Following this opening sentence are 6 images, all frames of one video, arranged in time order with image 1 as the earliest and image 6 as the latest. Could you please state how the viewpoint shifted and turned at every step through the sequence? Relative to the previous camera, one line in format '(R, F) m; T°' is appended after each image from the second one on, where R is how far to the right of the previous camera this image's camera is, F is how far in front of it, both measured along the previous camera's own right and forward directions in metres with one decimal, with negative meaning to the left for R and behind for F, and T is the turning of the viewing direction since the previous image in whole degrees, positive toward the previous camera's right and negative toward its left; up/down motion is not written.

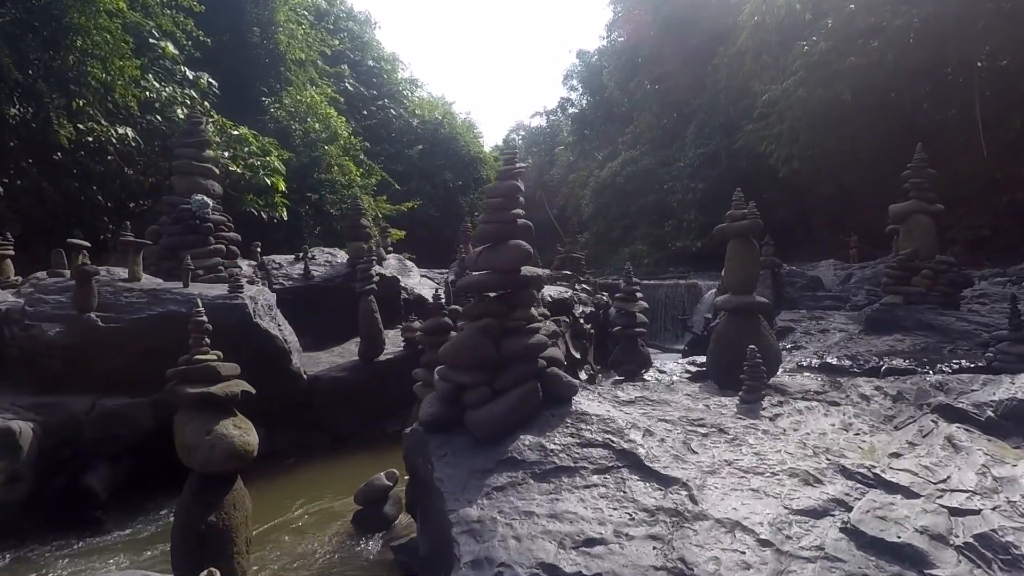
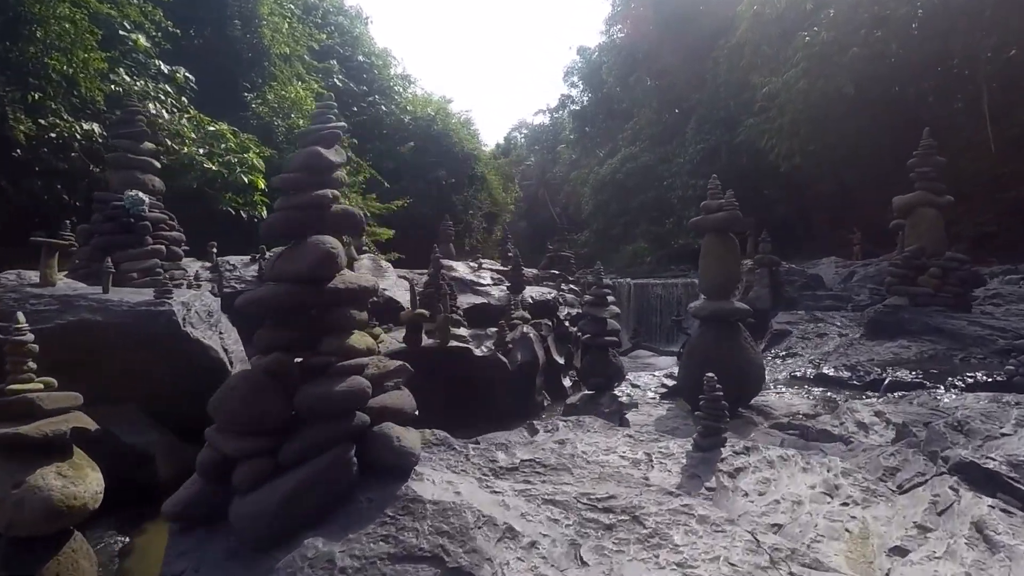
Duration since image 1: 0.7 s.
(+0.4, +0.5) m; 0°
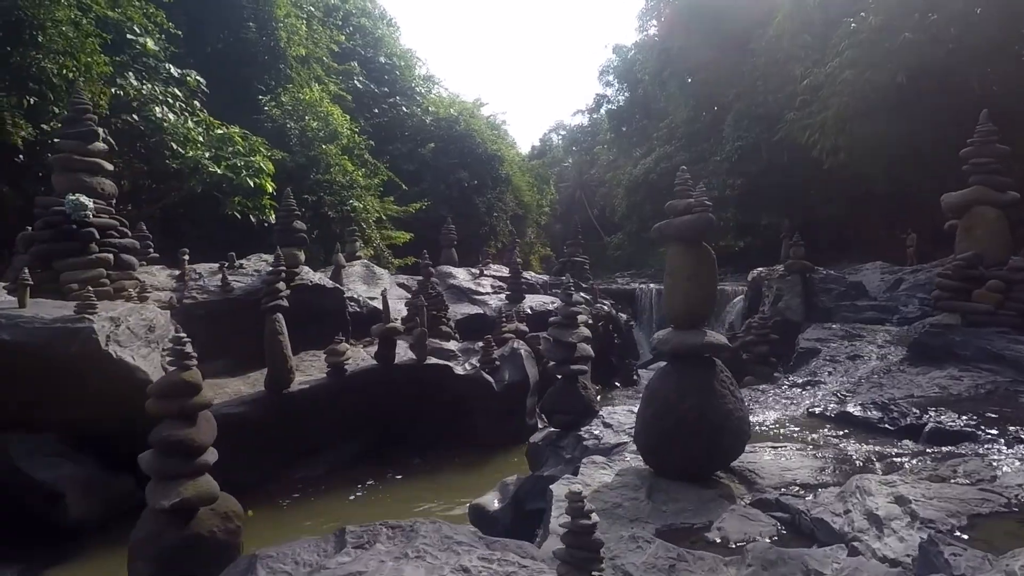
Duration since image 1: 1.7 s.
(+0.6, +0.7) m; -4°
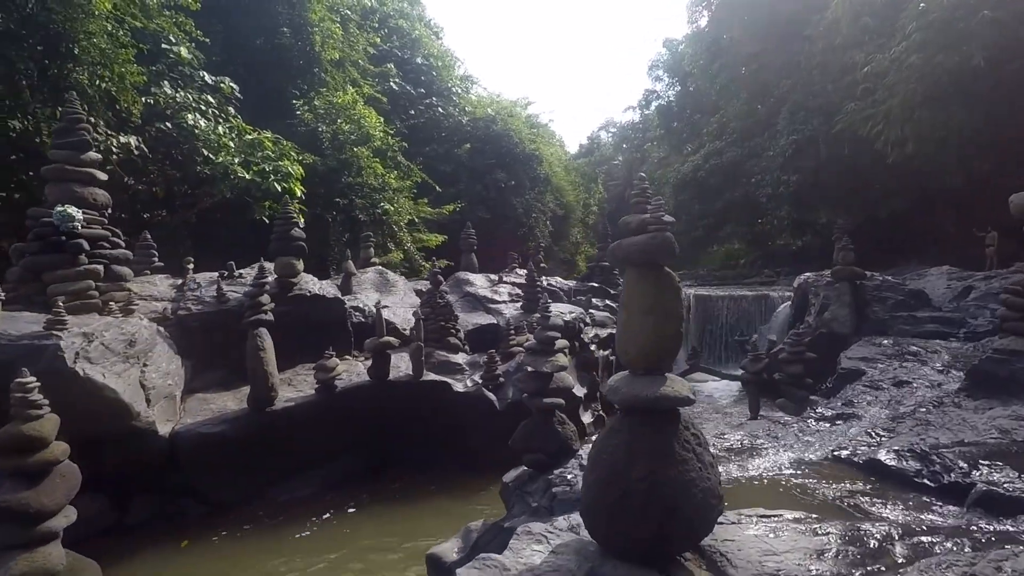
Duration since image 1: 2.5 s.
(+0.5, +0.4) m; -5°
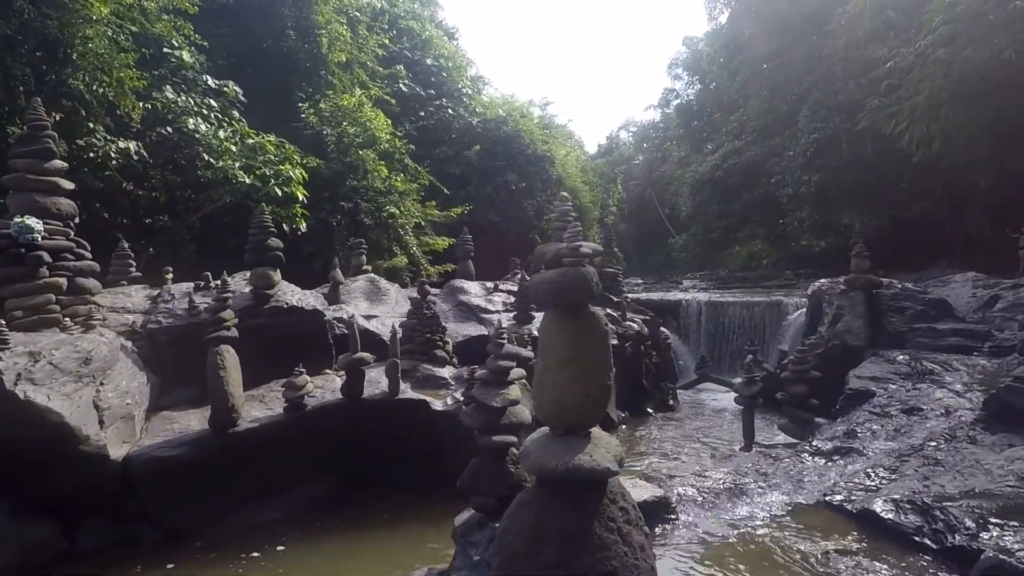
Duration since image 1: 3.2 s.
(+0.4, +0.3) m; -2°
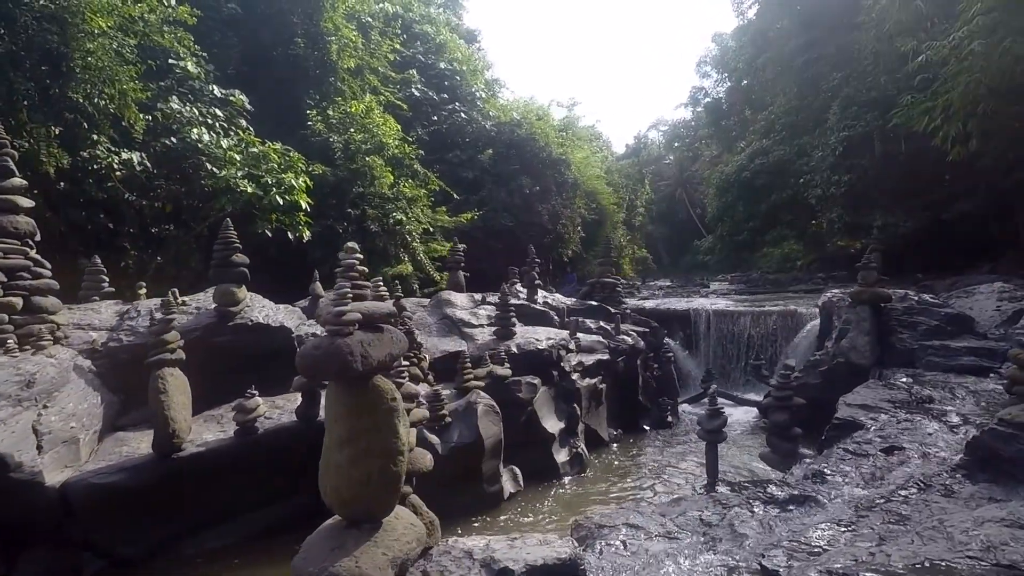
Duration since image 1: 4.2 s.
(+0.6, +0.3) m; -3°
